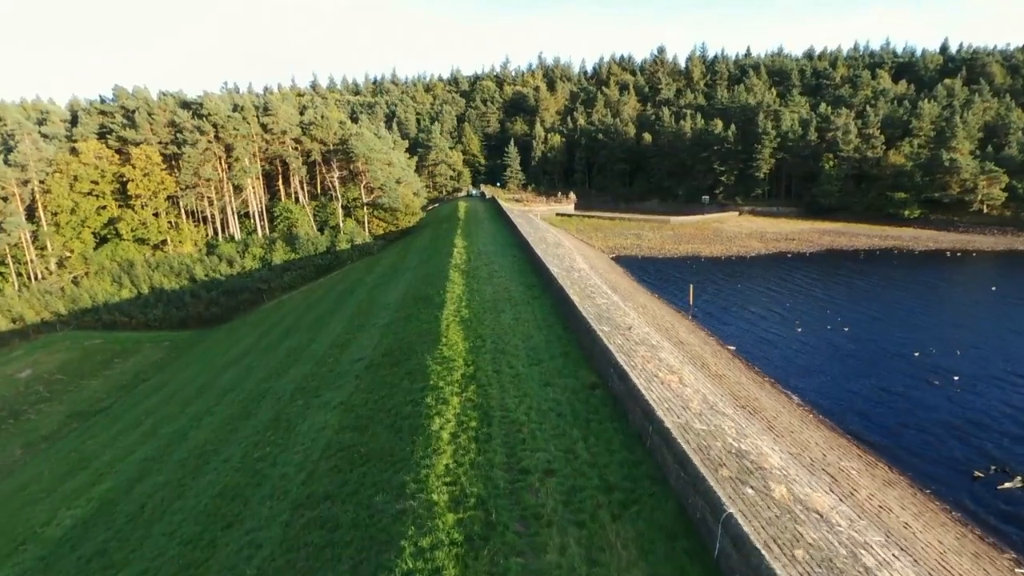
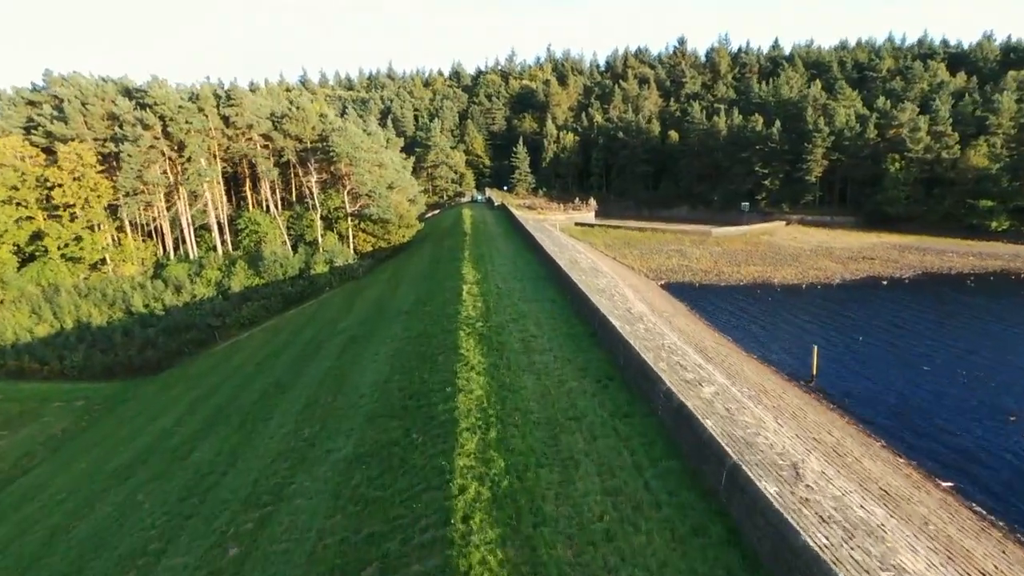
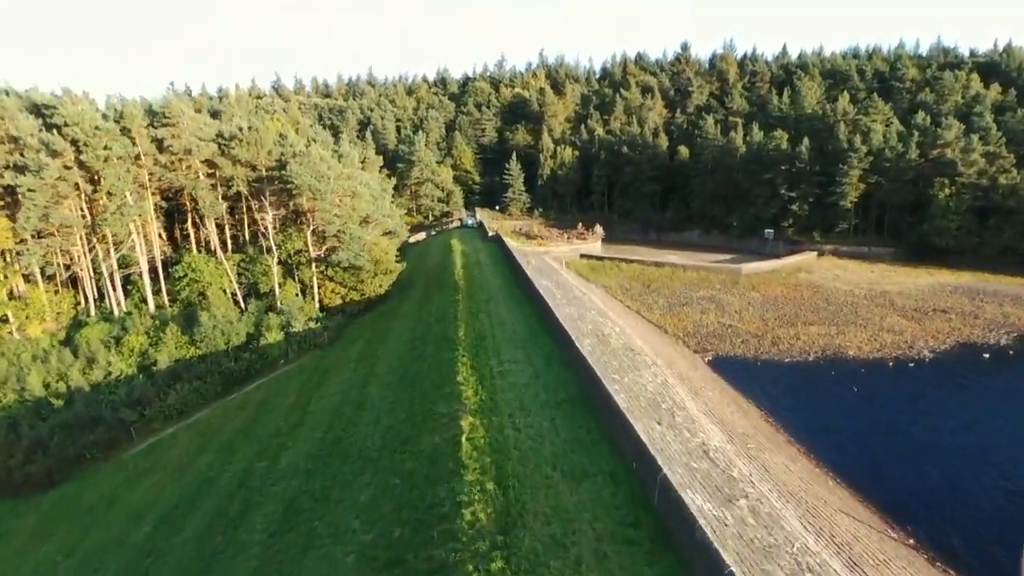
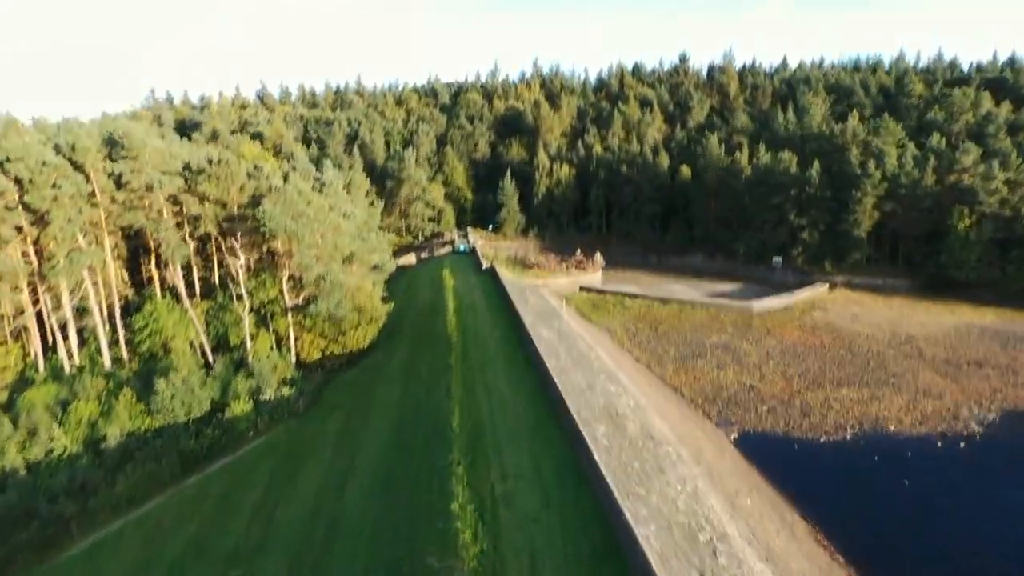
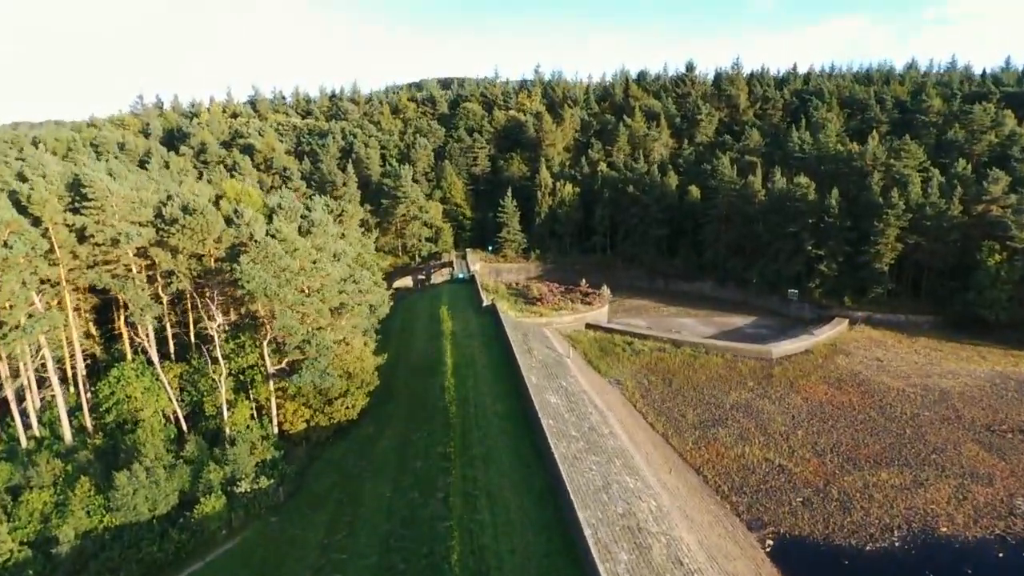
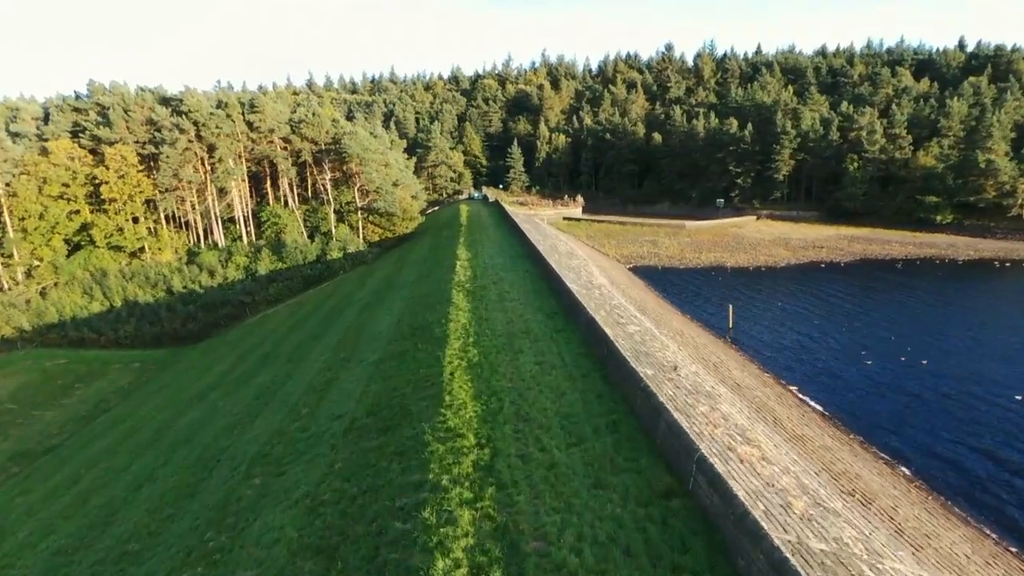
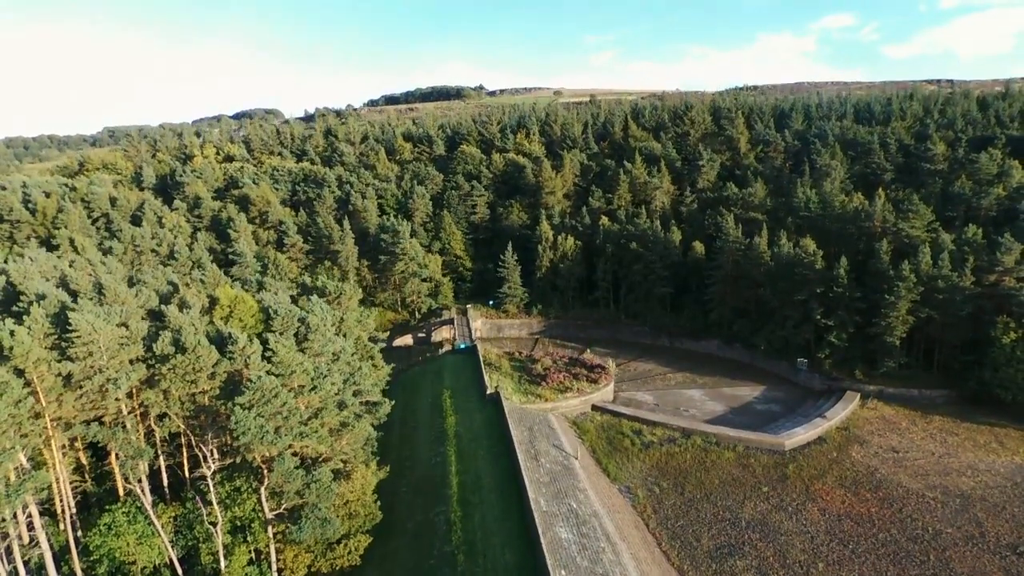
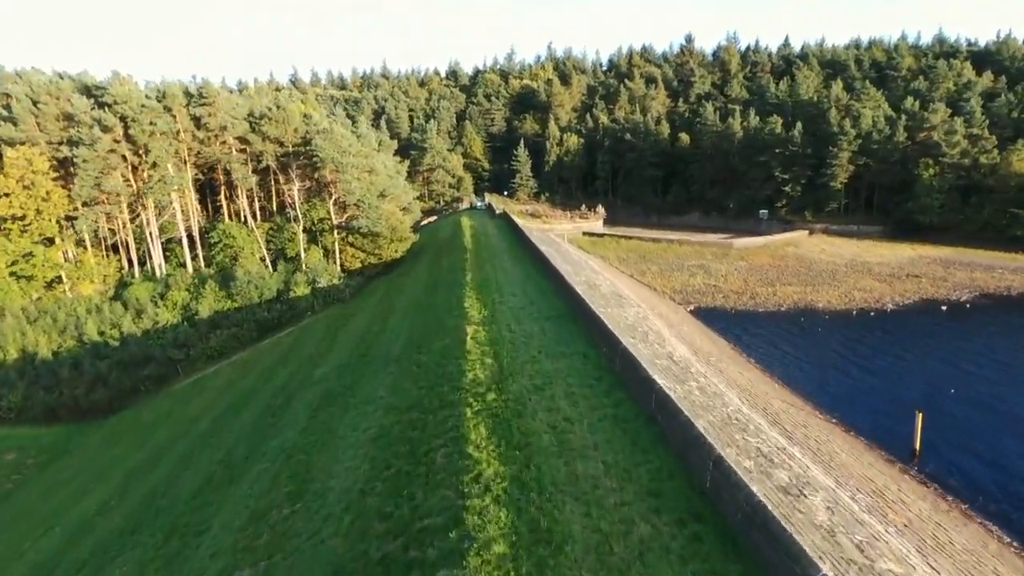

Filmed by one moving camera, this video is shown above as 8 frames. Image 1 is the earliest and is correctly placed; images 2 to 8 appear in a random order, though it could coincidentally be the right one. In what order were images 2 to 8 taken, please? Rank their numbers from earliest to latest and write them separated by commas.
6, 2, 8, 3, 4, 5, 7
